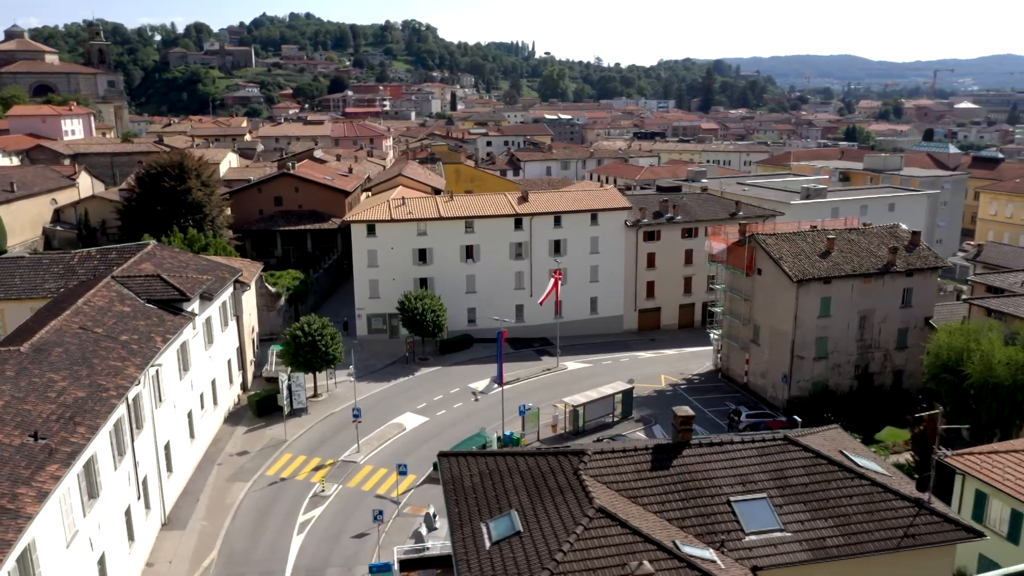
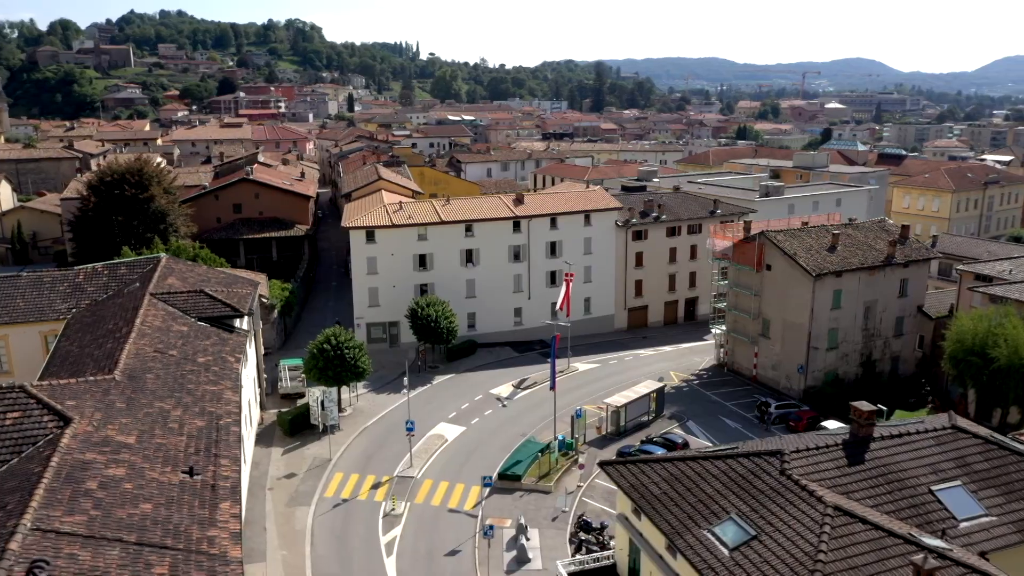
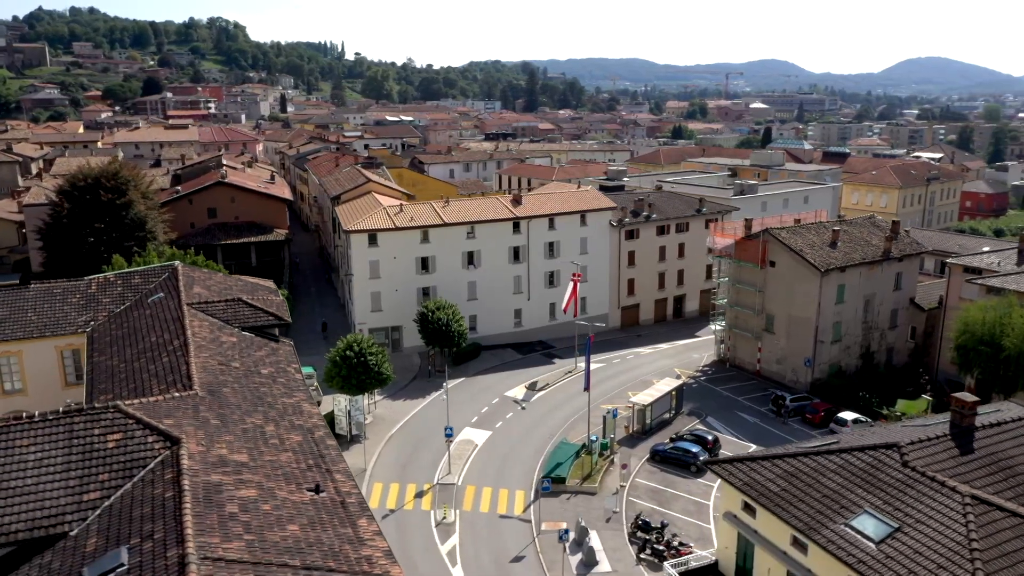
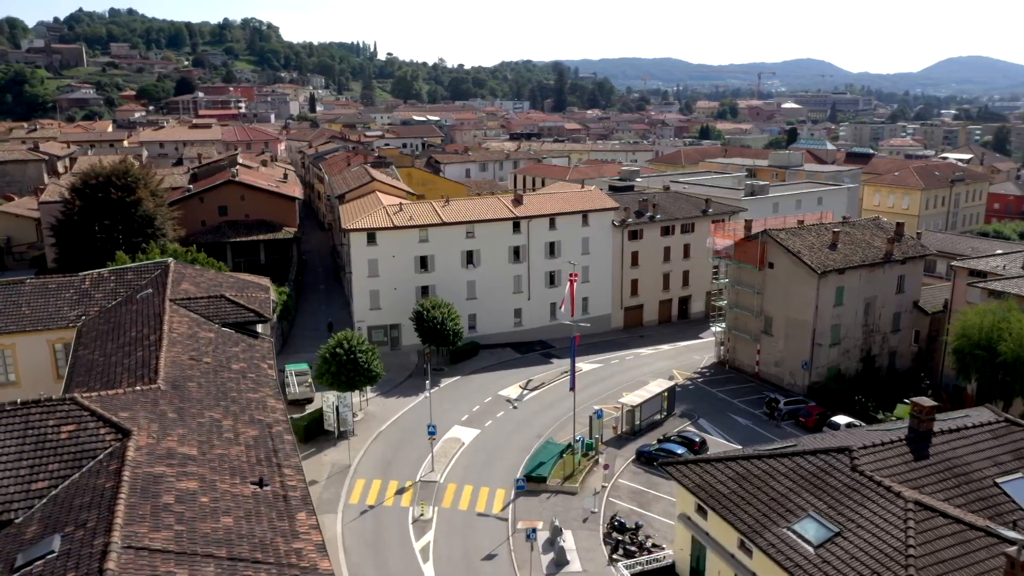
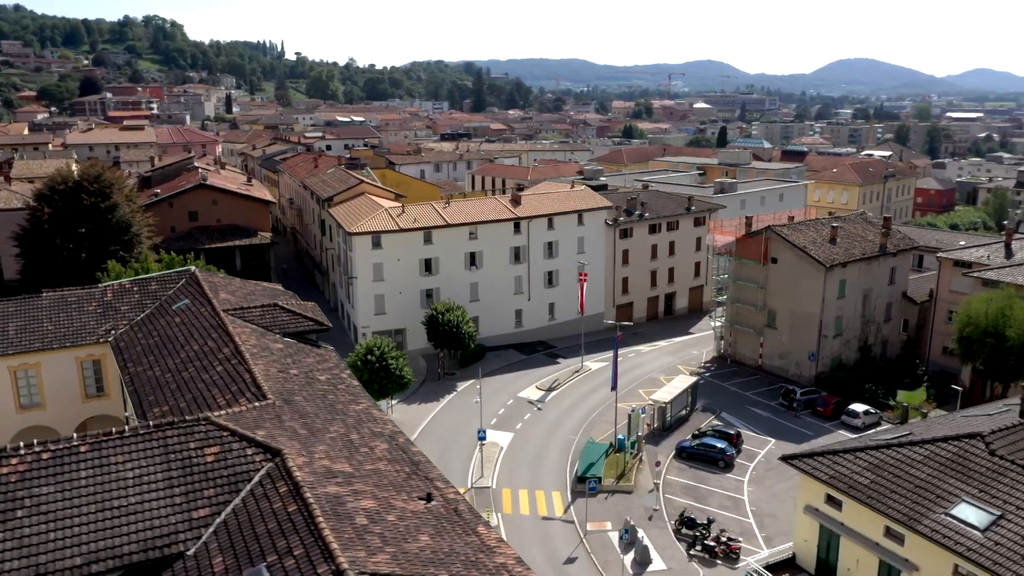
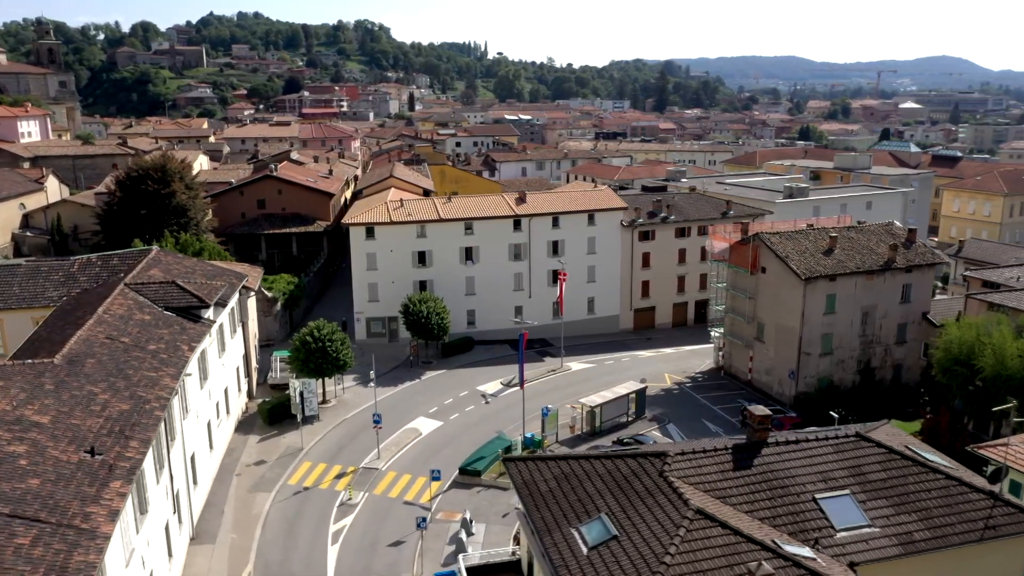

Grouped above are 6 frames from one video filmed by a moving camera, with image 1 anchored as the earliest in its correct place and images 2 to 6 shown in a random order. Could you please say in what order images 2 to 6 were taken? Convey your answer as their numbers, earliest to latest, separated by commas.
6, 2, 4, 3, 5
